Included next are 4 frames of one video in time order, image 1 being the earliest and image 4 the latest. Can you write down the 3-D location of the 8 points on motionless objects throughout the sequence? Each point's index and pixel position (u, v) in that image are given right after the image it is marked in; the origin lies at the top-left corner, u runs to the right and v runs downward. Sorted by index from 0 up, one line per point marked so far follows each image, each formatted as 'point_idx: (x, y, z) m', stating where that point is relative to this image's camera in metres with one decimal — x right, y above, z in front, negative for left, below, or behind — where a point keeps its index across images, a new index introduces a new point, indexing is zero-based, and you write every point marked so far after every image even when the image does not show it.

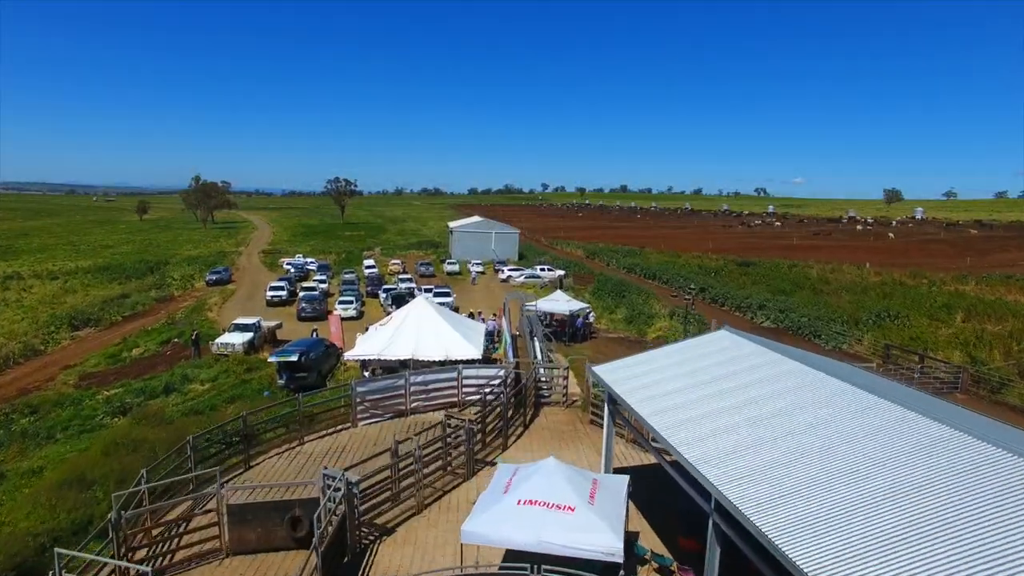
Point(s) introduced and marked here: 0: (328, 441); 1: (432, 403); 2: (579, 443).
0: (-4.7, -4.0, +17.0) m
1: (-2.3, -3.4, +19.3) m
2: (+1.8, -4.0, +17.2) m
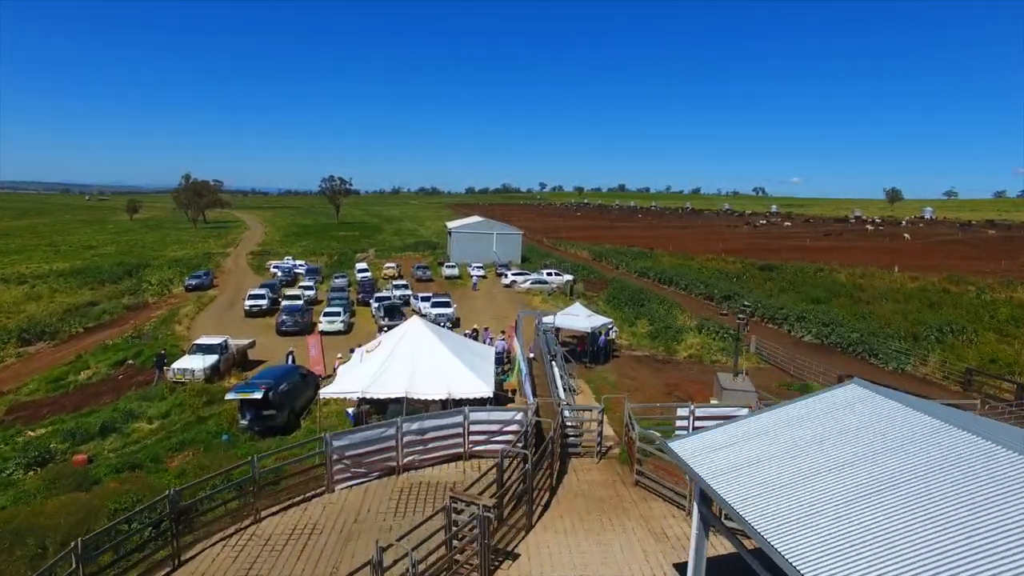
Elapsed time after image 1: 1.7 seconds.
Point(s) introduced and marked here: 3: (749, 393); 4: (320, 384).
0: (-4.3, -4.5, +12.9) m
1: (-1.9, -3.9, +15.2) m
2: (+2.3, -4.5, +13.1) m
3: (+6.9, -3.1, +19.2) m
4: (-5.8, -2.9, +19.9) m
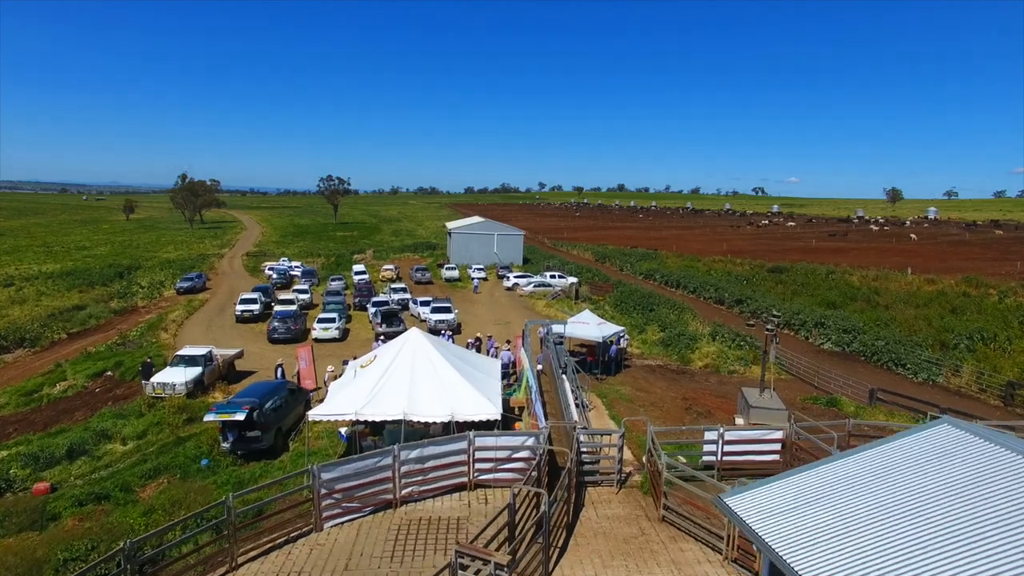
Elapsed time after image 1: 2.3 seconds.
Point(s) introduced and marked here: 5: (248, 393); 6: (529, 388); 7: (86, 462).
0: (-4.0, -4.7, +11.2) m
1: (-1.7, -4.1, +13.6) m
2: (+2.5, -4.8, +11.5) m
3: (+7.1, -3.3, +17.6) m
4: (-5.6, -3.2, +18.3) m
5: (-6.8, -2.7, +17.0) m
6: (+0.5, -2.7, +17.7) m
7: (-10.4, -4.3, +16.2) m
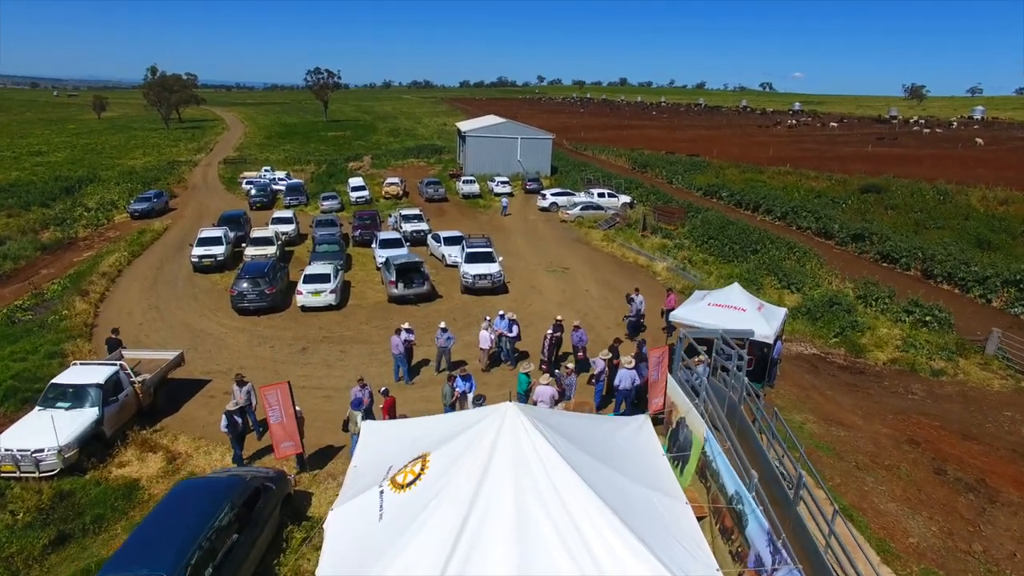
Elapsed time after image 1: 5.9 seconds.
0: (-1.6, -5.8, +2.6) m
1: (+0.8, -4.8, +4.9) m
2: (+5.0, -5.8, +3.0) m
3: (+9.6, -3.4, +8.8) m
4: (-3.2, -3.2, +9.3) m
5: (-4.3, -2.9, +8.0) m
6: (+2.9, -2.8, +8.8) m
7: (-8.0, -4.6, +7.5) m
